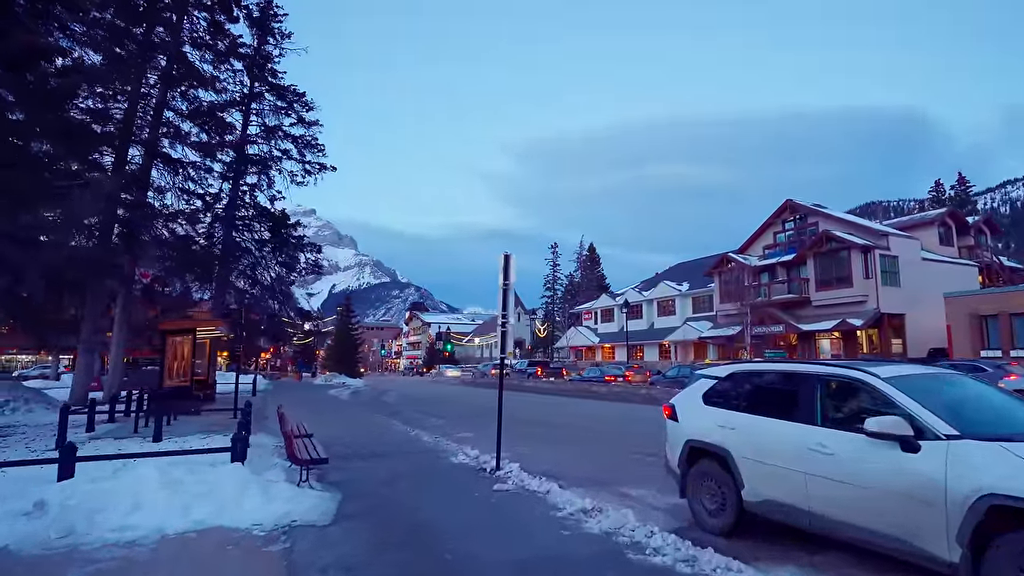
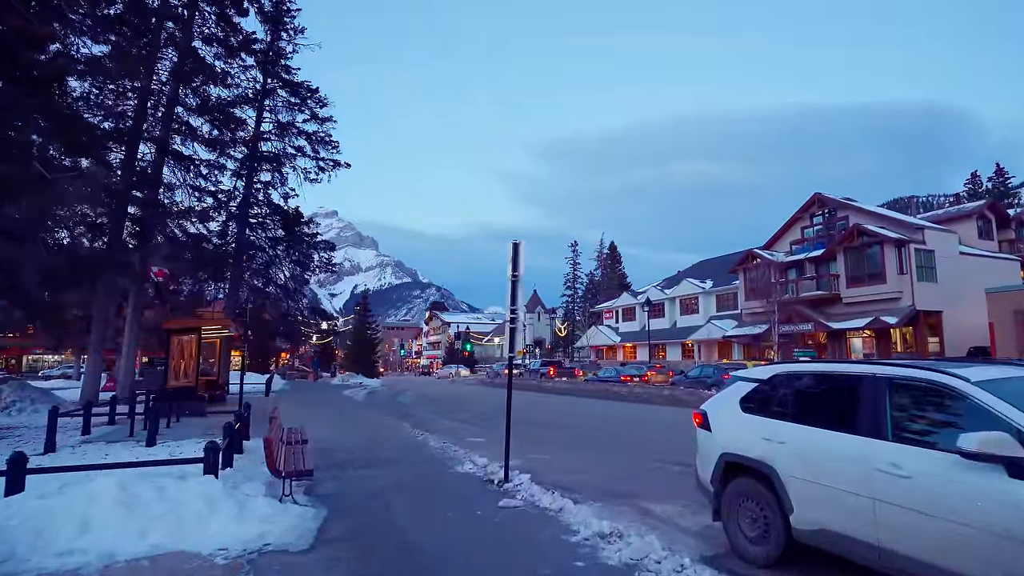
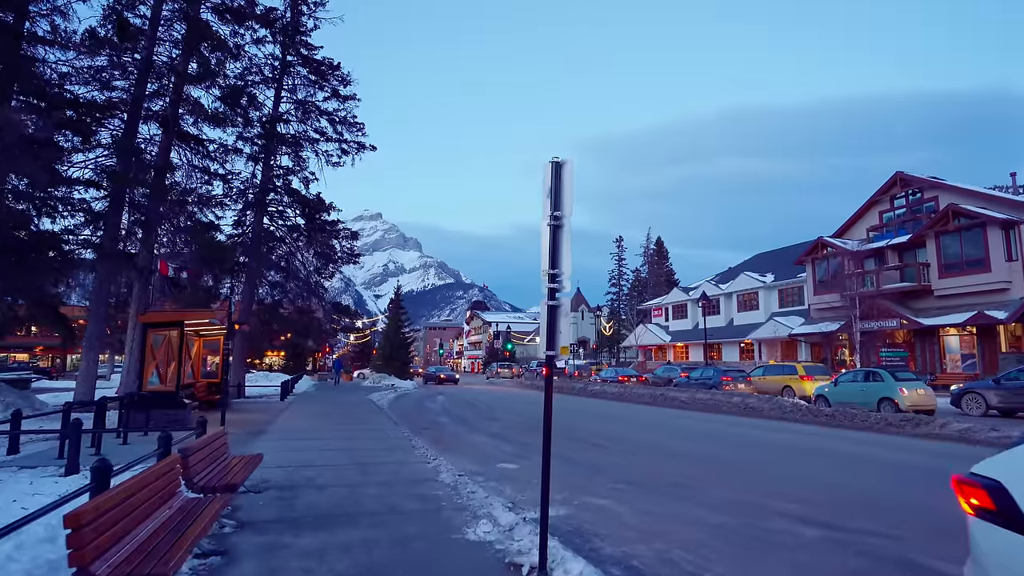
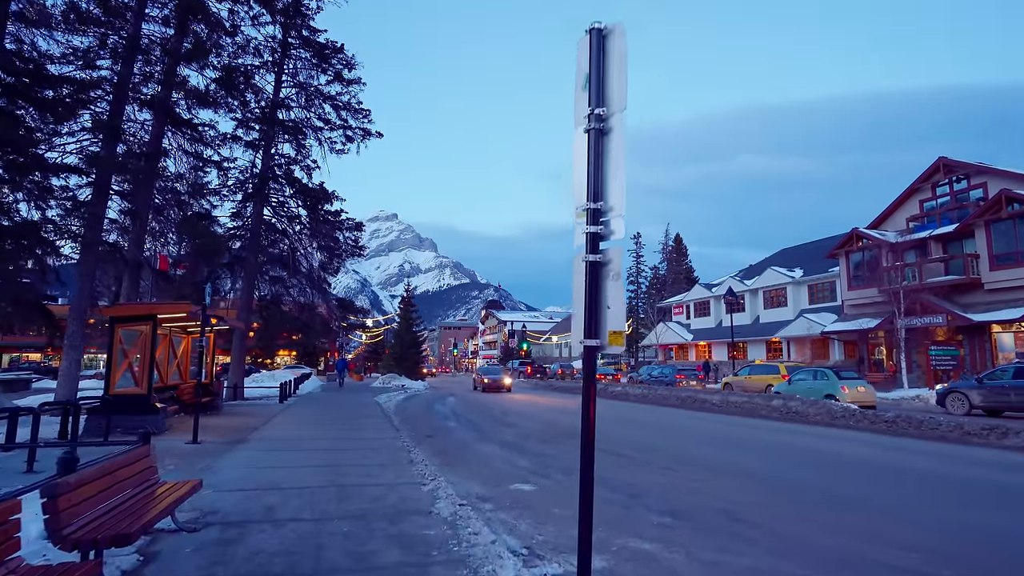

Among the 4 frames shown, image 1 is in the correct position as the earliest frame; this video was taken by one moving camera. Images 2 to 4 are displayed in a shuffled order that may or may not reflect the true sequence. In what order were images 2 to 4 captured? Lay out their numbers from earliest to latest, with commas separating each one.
2, 3, 4
